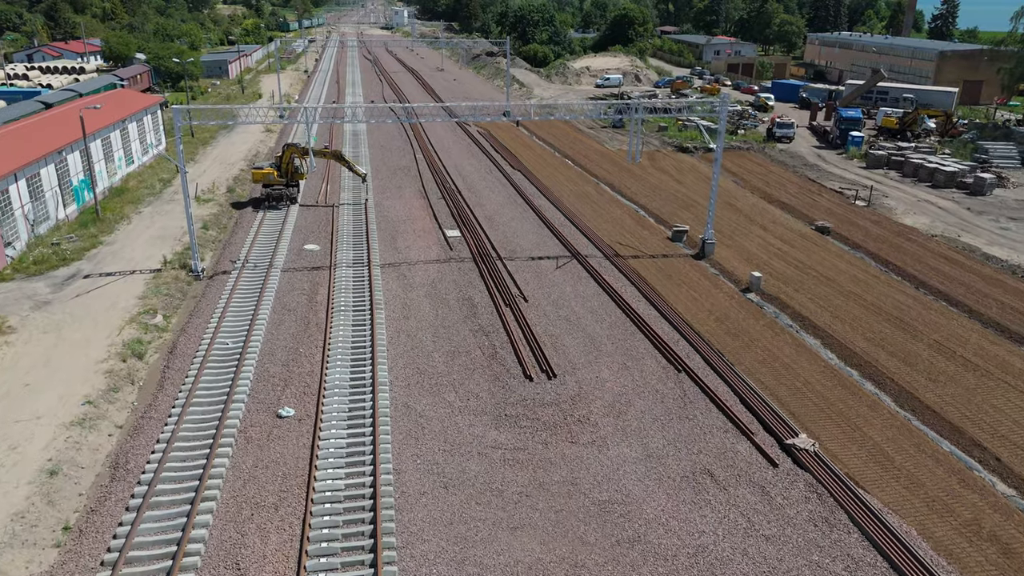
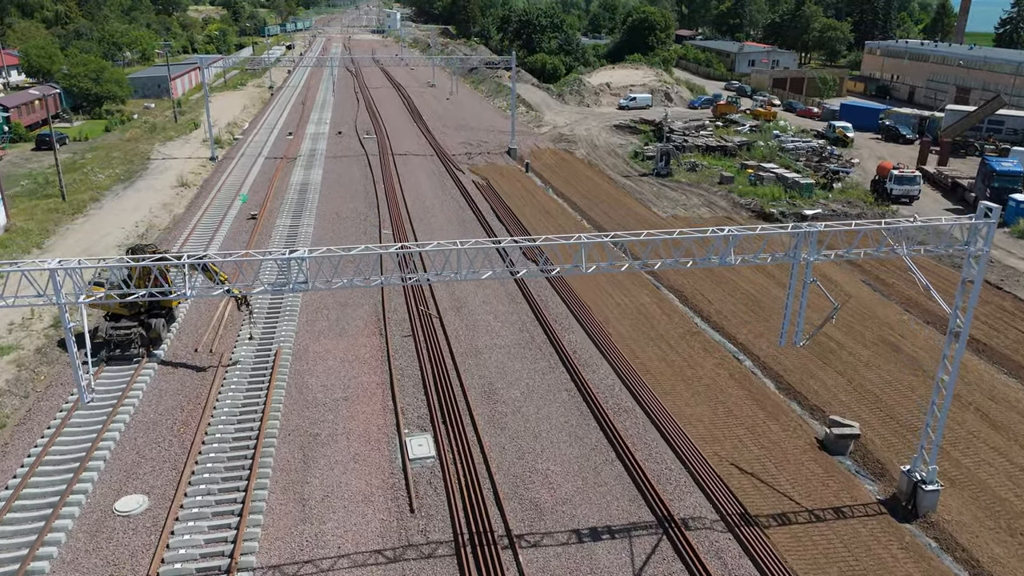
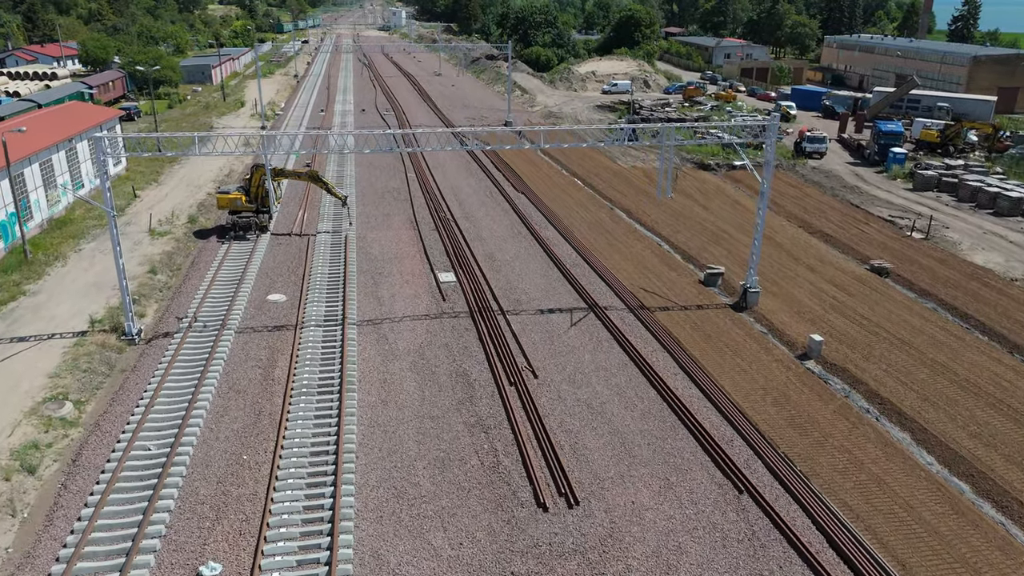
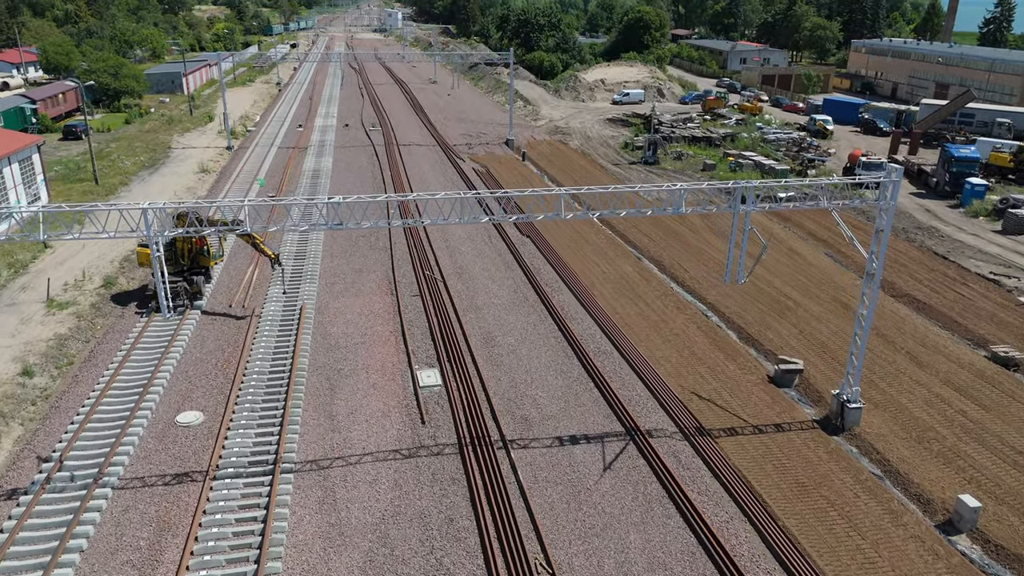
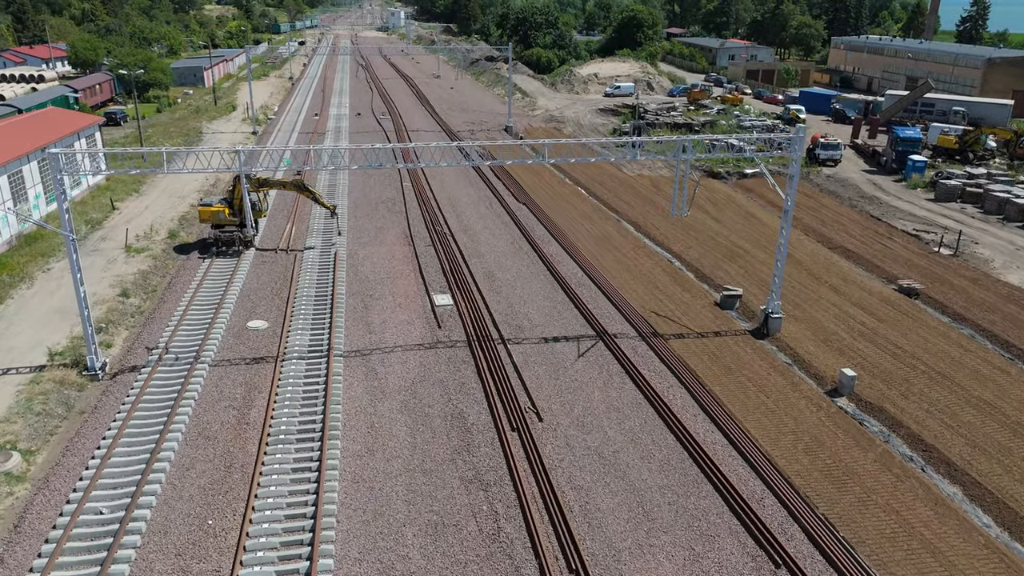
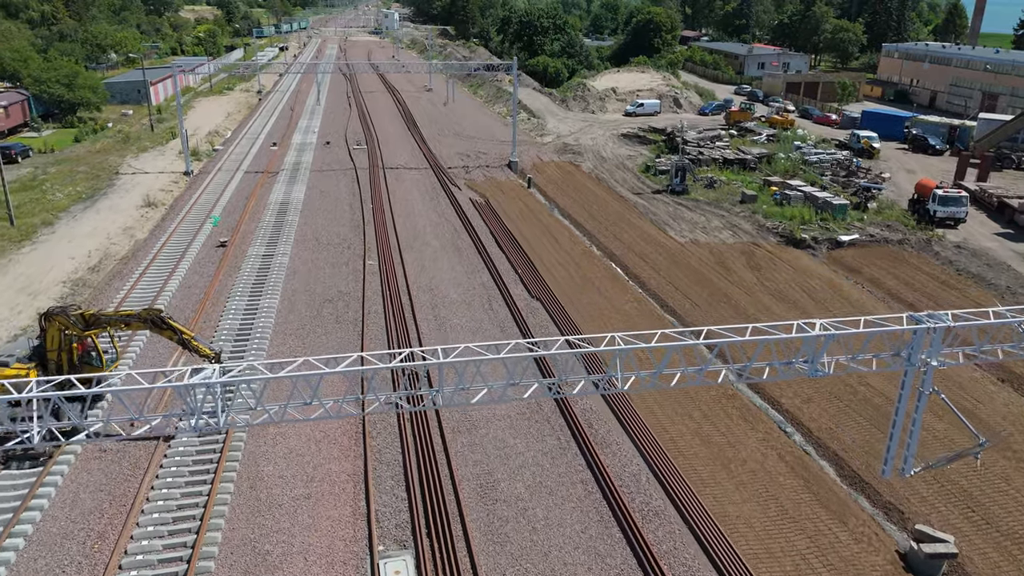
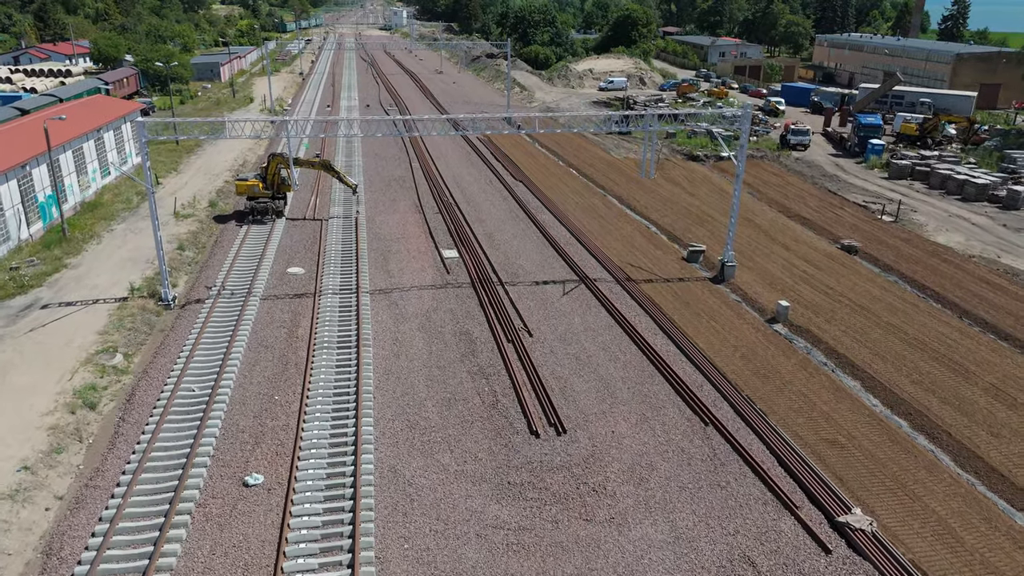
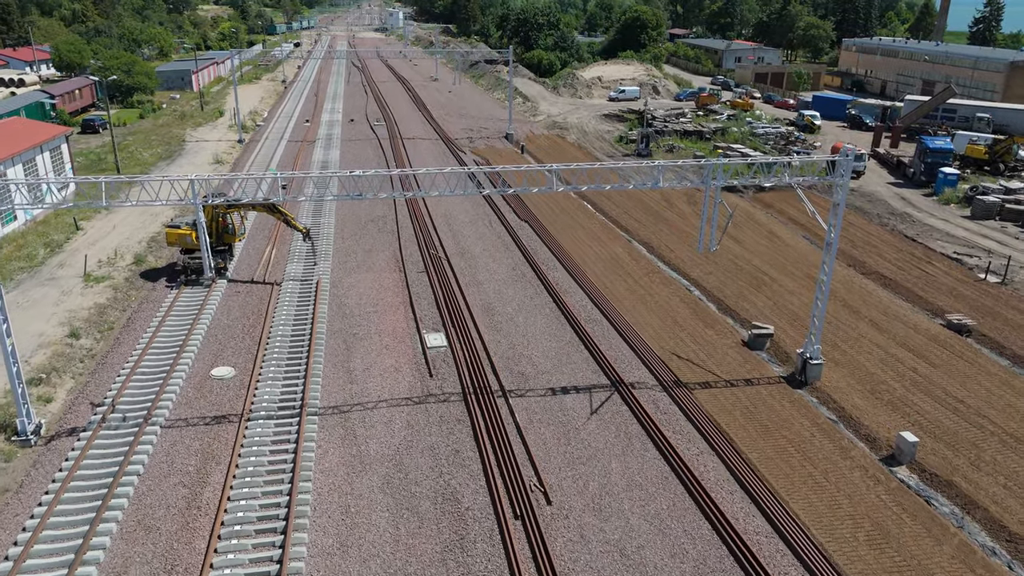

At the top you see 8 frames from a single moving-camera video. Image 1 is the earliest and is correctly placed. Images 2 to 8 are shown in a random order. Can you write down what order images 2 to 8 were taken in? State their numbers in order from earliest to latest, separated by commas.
7, 3, 5, 8, 4, 2, 6
